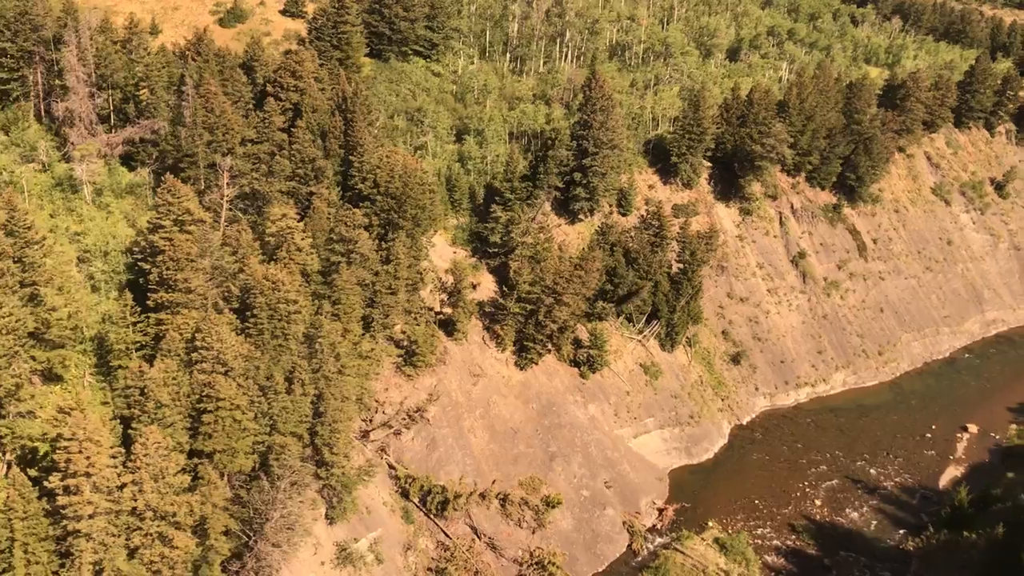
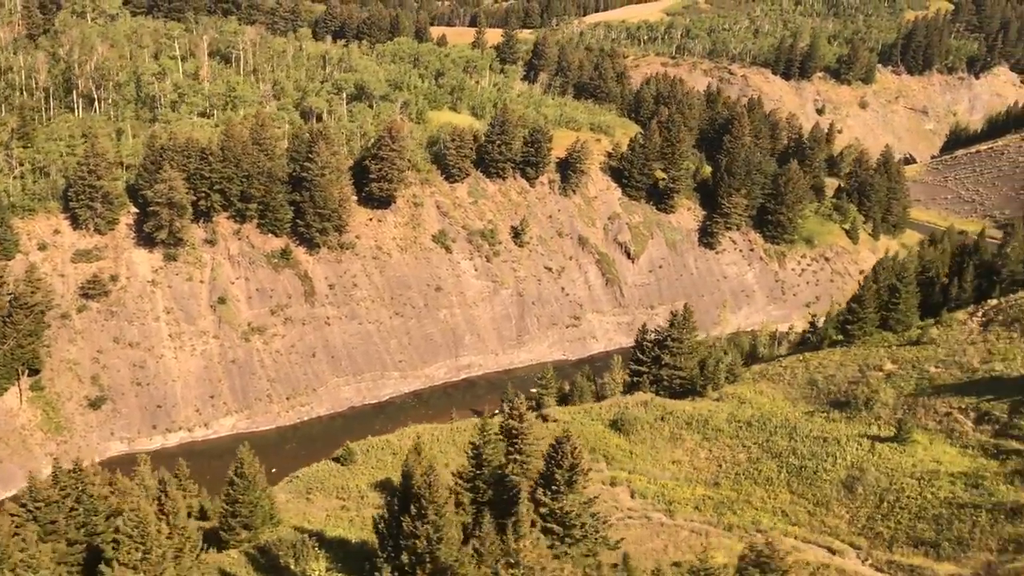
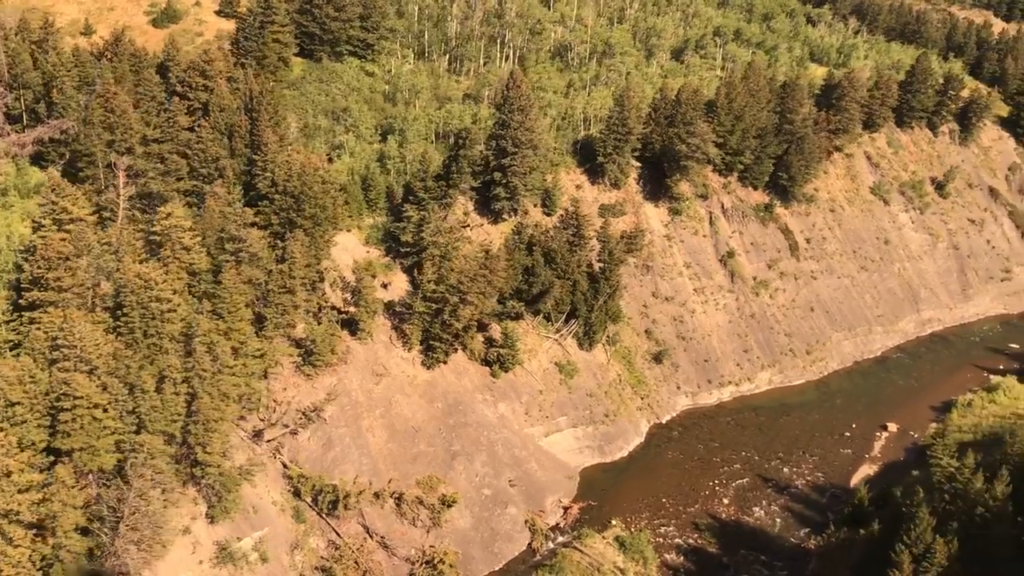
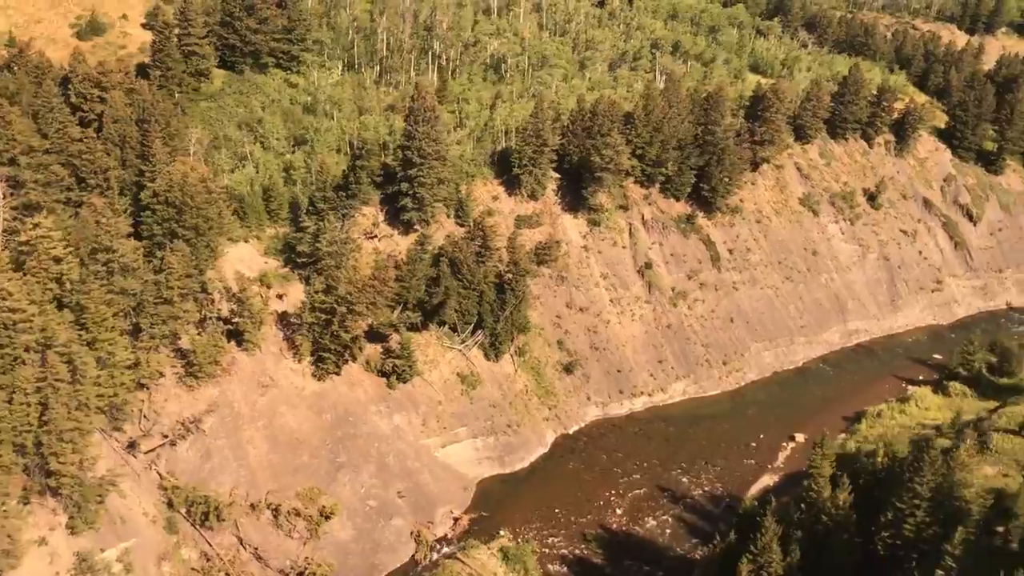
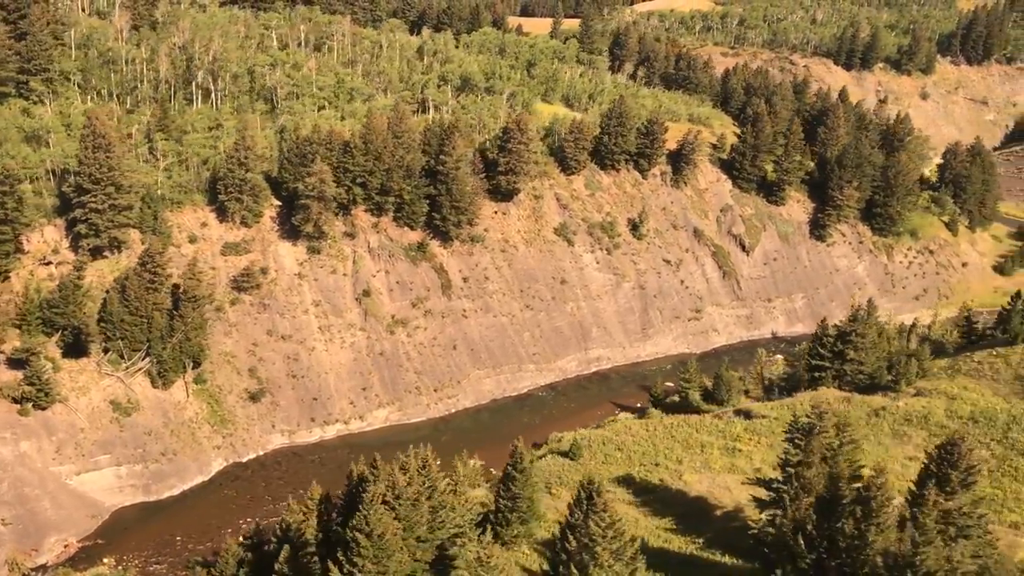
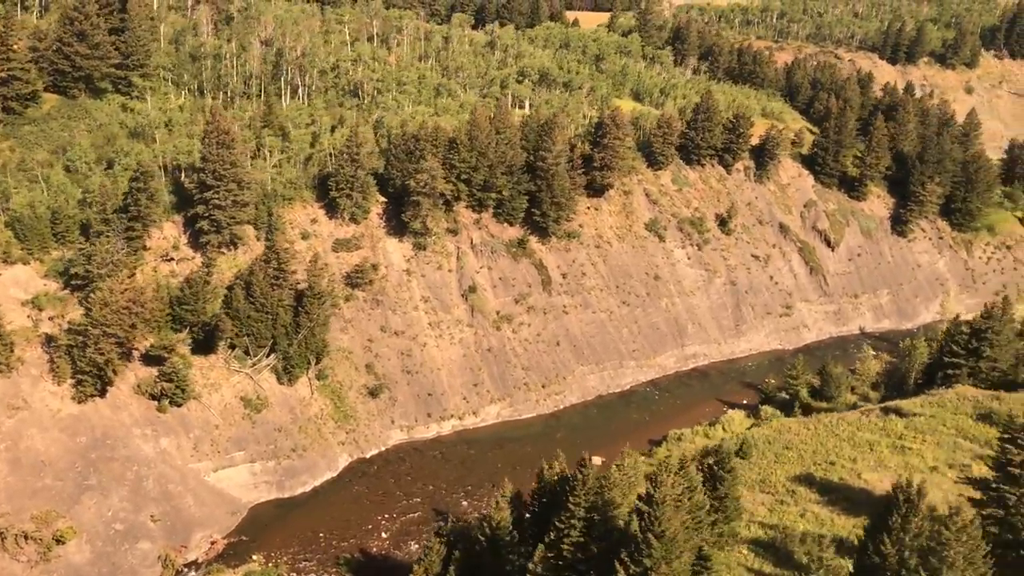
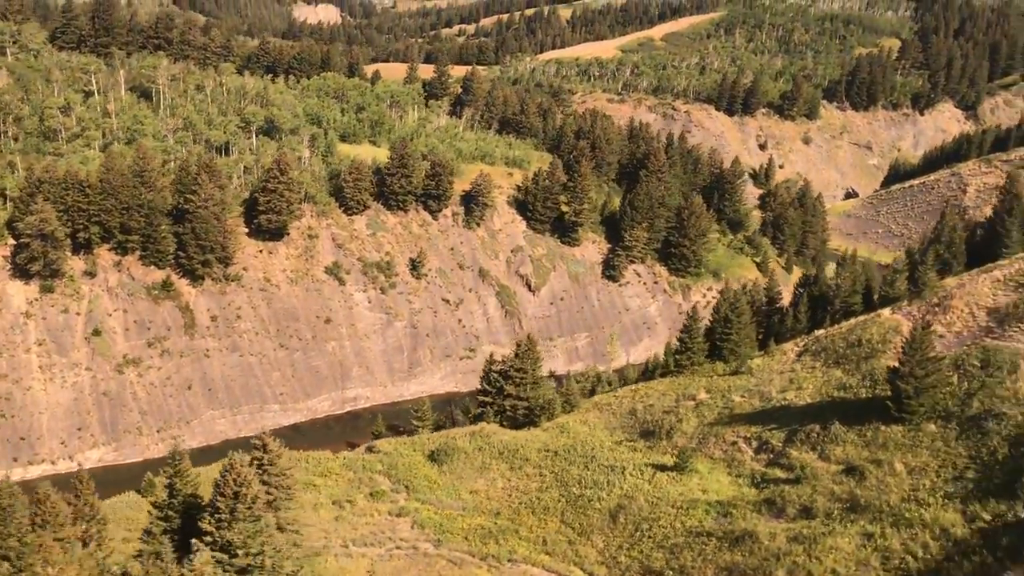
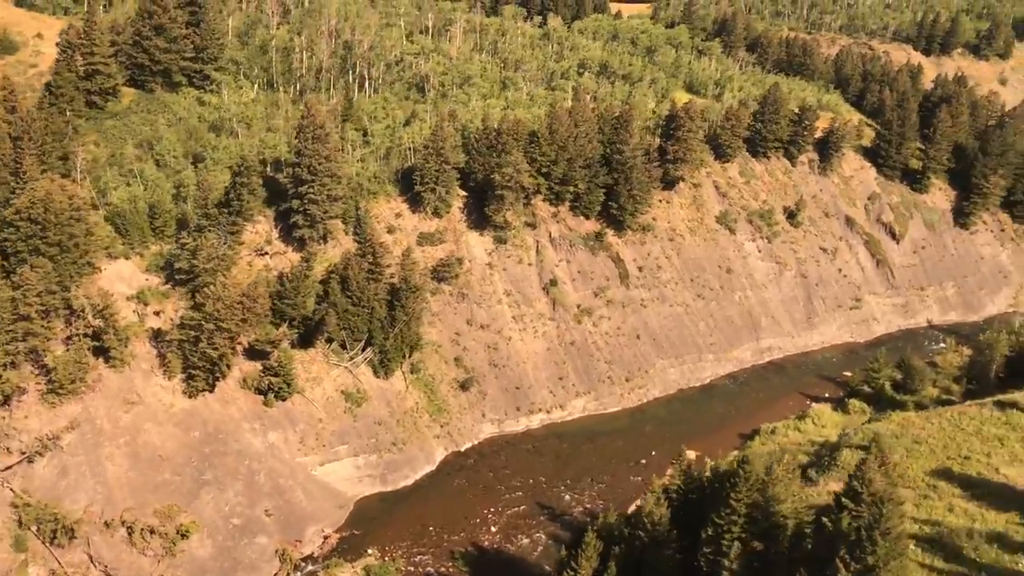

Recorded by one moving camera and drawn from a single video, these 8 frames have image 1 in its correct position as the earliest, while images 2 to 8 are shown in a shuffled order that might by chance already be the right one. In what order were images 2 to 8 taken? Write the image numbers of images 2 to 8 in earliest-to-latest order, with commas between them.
3, 4, 8, 6, 5, 2, 7
